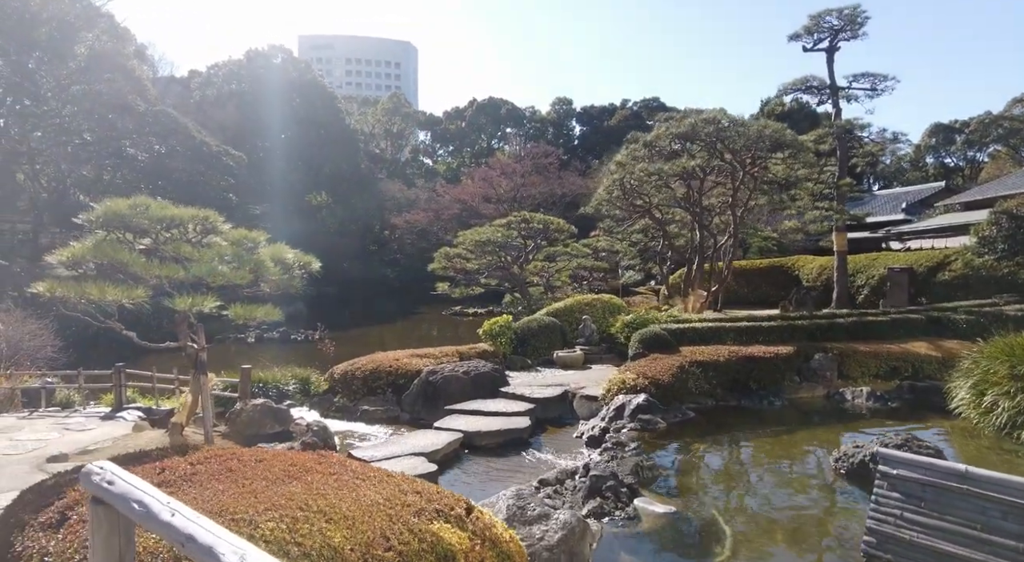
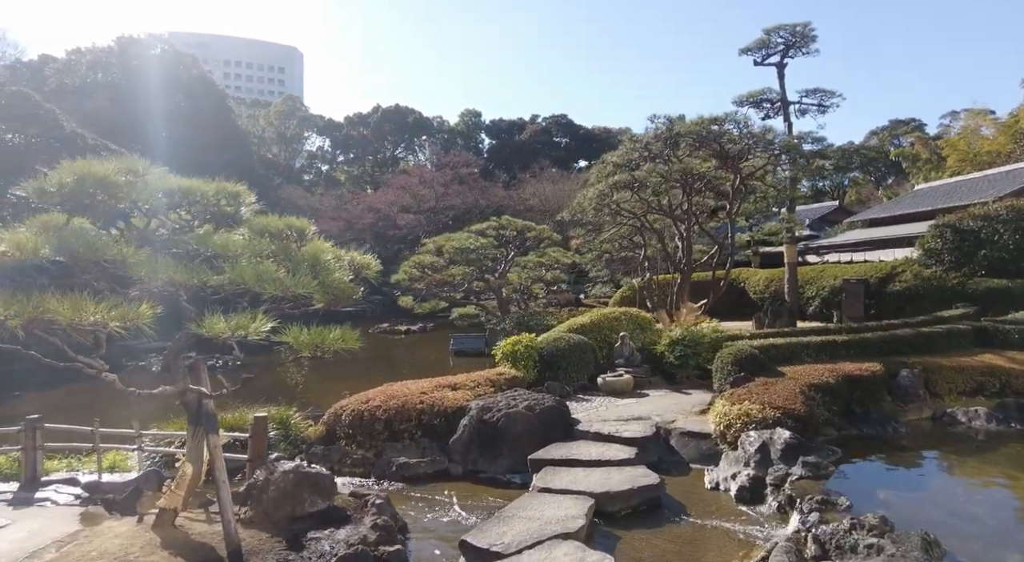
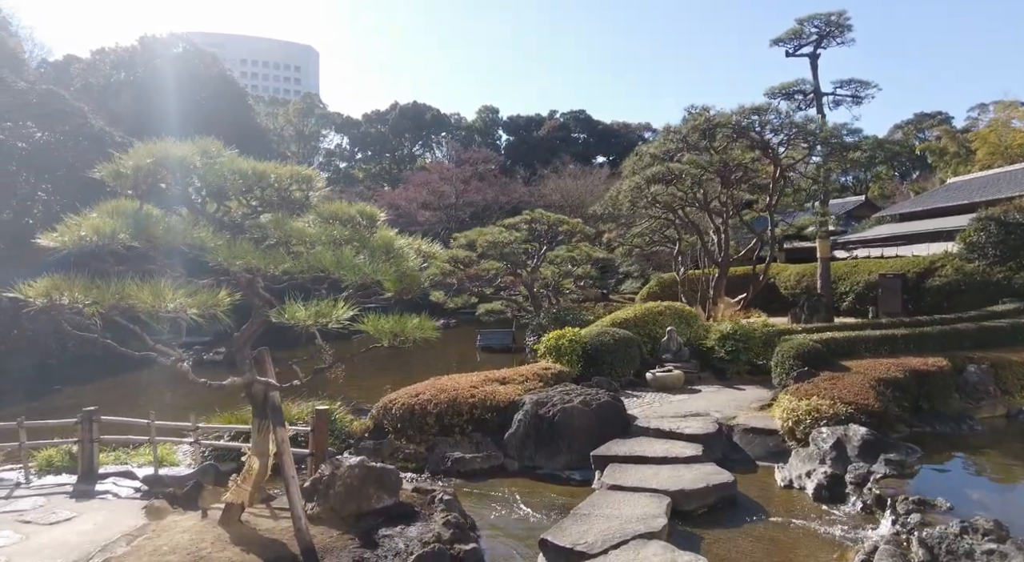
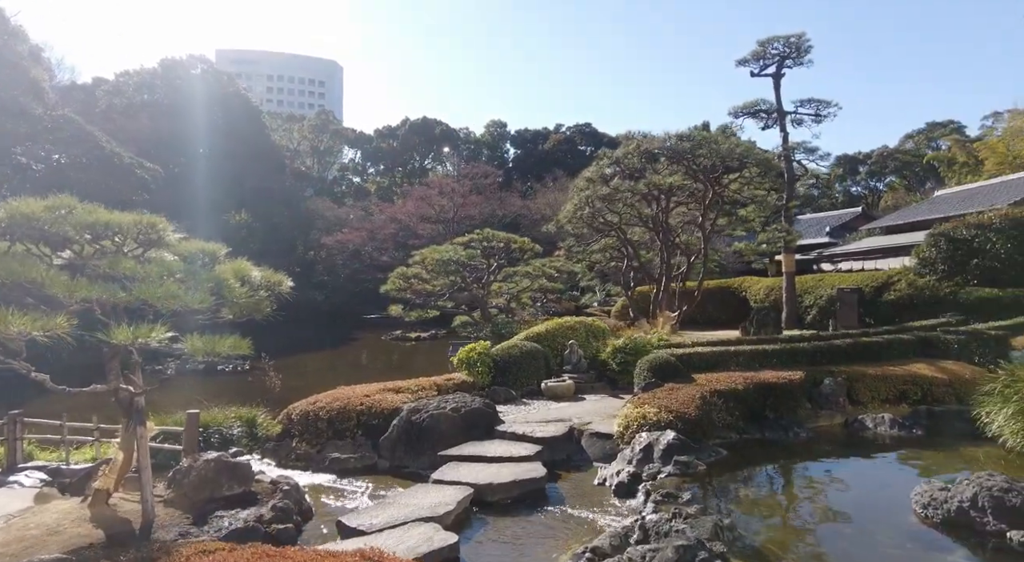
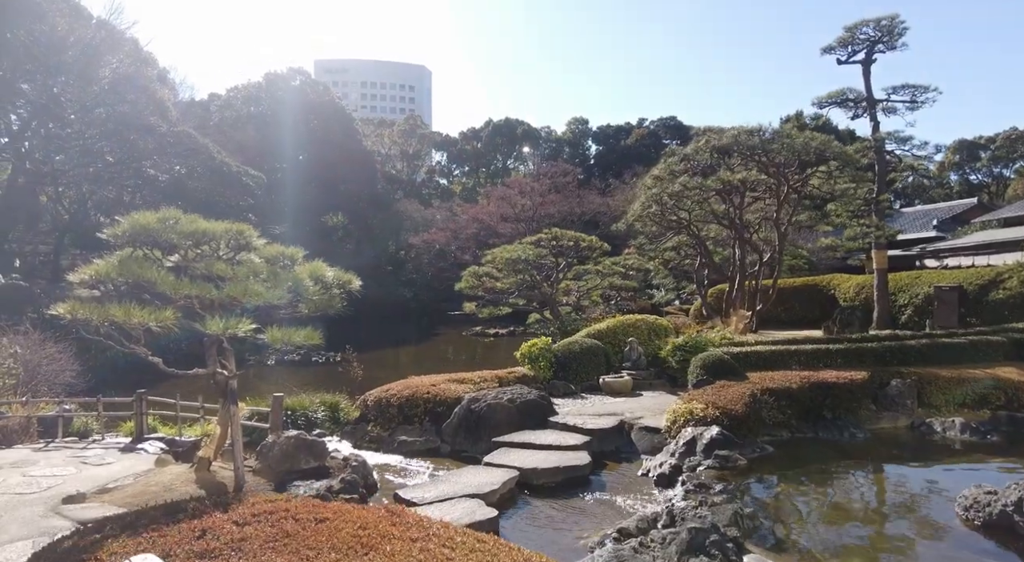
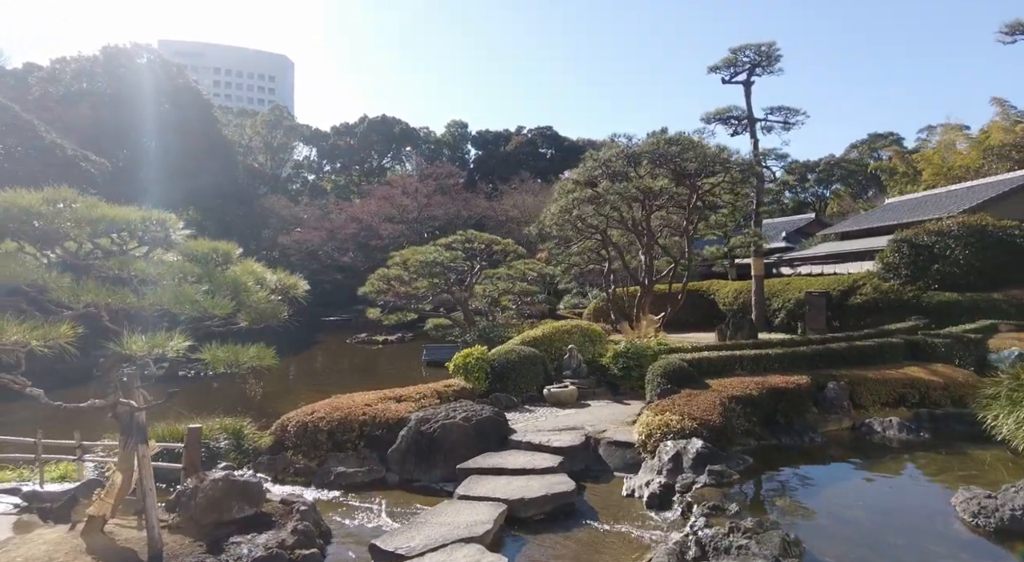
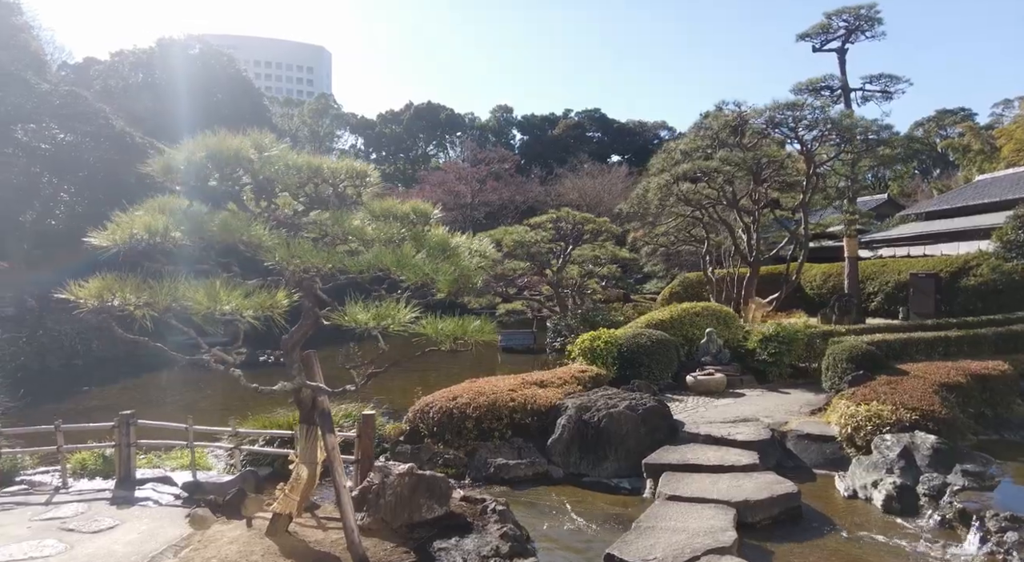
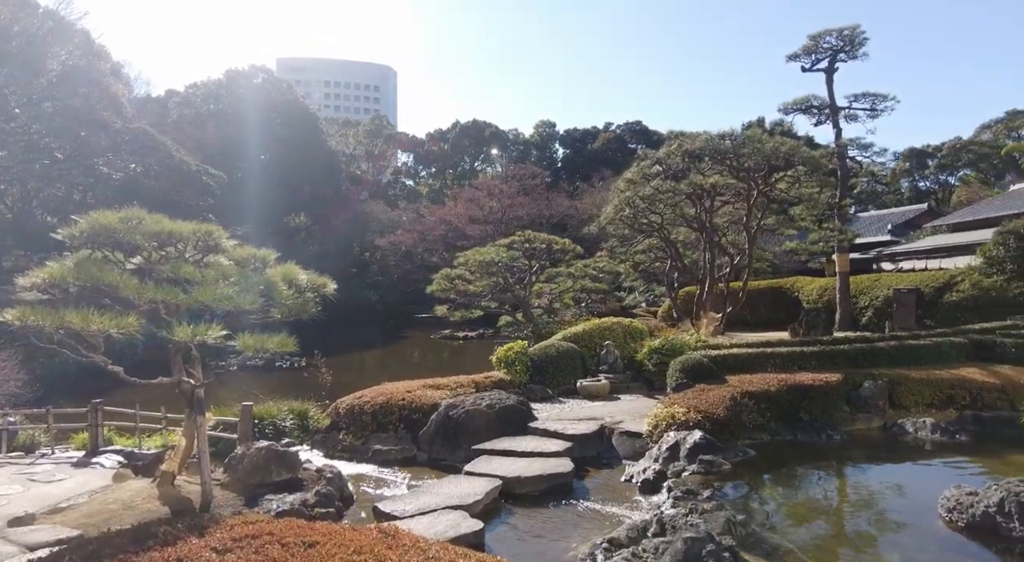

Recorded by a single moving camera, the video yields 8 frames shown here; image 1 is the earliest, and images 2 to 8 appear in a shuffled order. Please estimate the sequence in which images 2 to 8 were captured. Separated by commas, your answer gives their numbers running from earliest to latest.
5, 8, 4, 6, 2, 3, 7
